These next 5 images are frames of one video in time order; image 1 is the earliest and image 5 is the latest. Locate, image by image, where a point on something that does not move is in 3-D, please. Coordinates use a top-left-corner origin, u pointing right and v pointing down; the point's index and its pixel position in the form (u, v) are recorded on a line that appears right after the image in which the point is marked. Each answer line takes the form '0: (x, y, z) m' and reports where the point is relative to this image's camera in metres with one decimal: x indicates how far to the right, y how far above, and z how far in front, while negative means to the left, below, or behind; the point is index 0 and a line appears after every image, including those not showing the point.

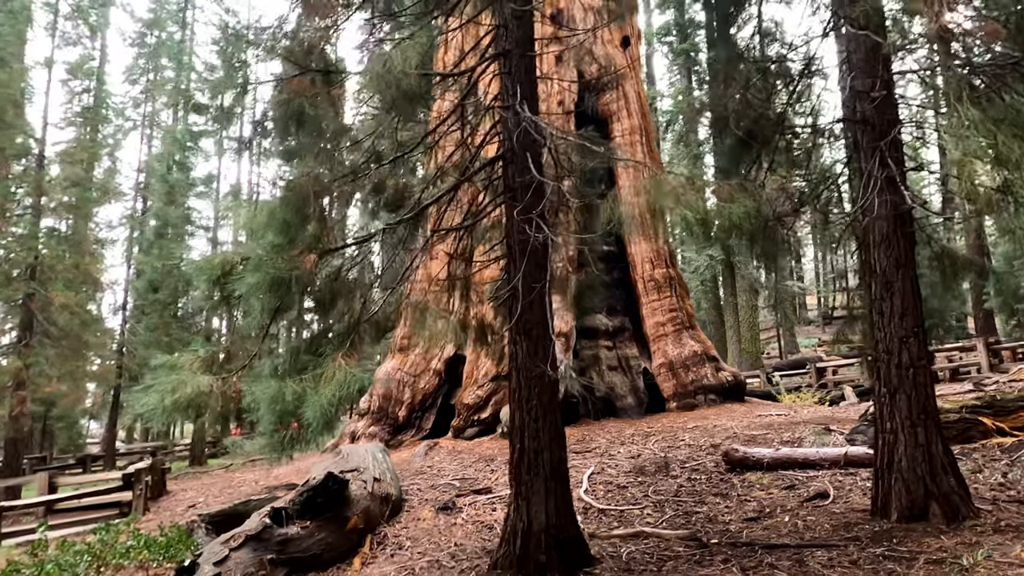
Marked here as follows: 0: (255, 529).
0: (-2.0, -1.9, +4.9) m
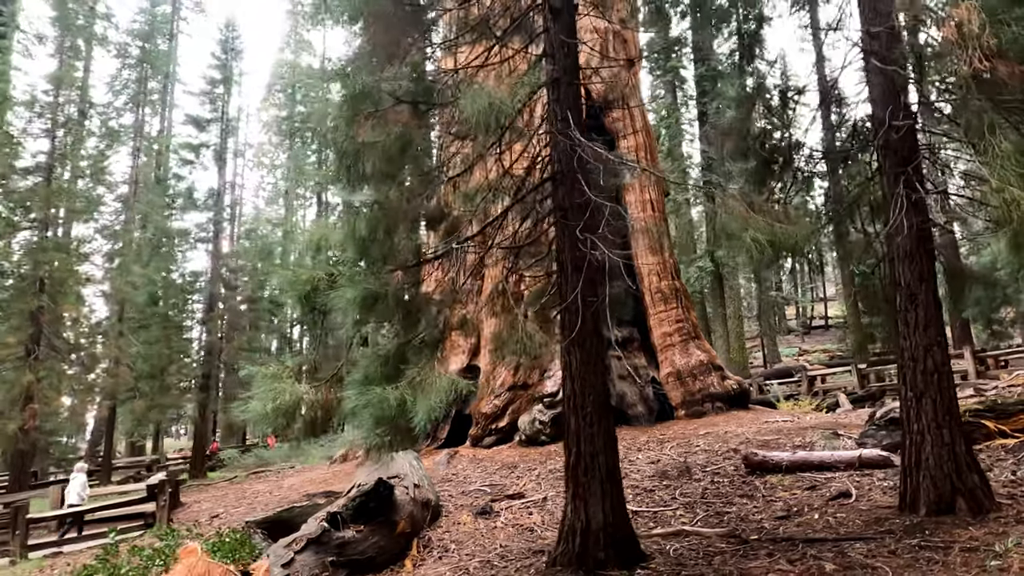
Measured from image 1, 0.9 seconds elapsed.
0: (-1.6, -2.0, +5.1) m
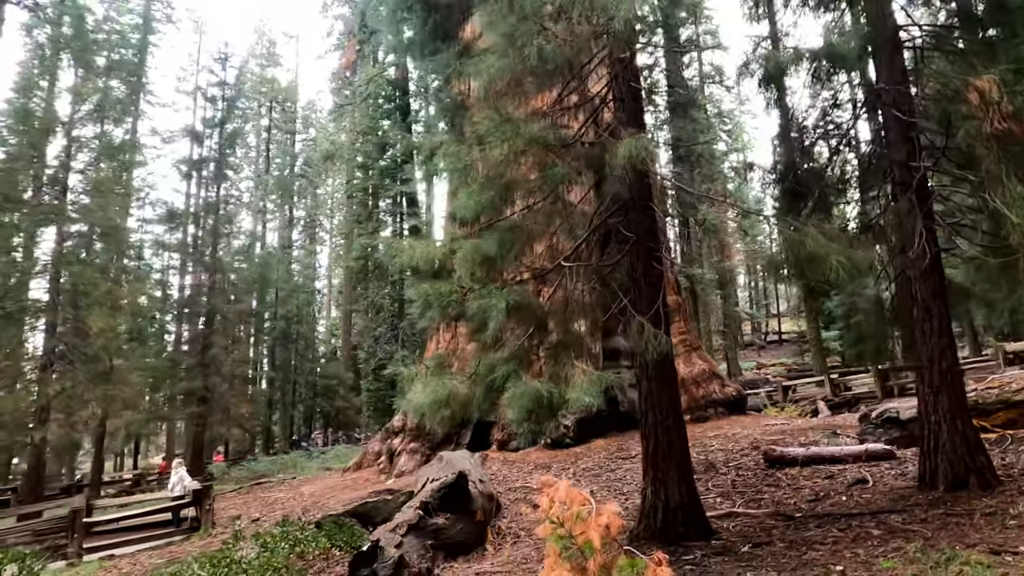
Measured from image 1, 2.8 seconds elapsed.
0: (-0.9, -2.1, +5.6) m
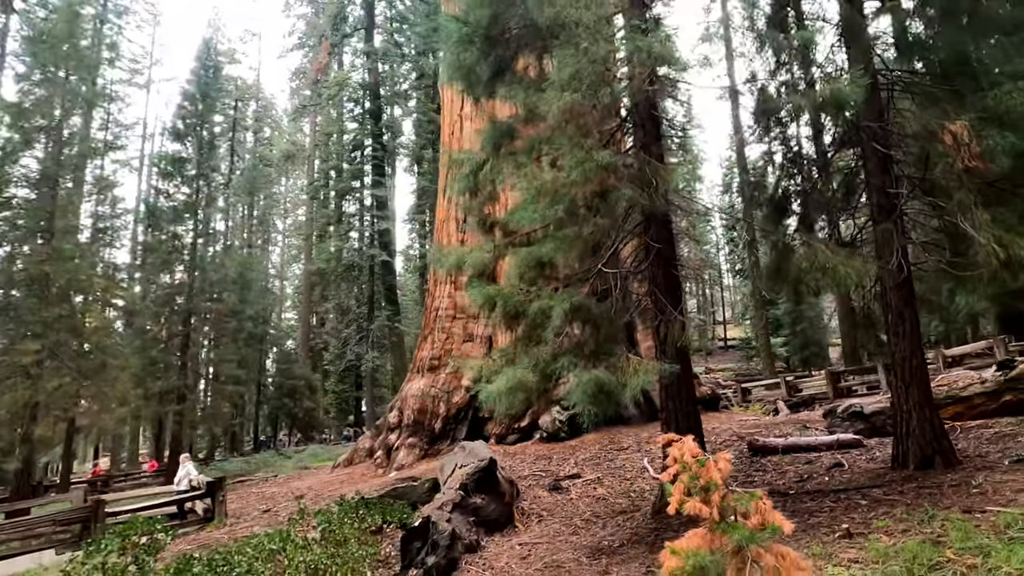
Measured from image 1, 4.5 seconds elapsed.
0: (-0.6, -2.1, +6.2) m
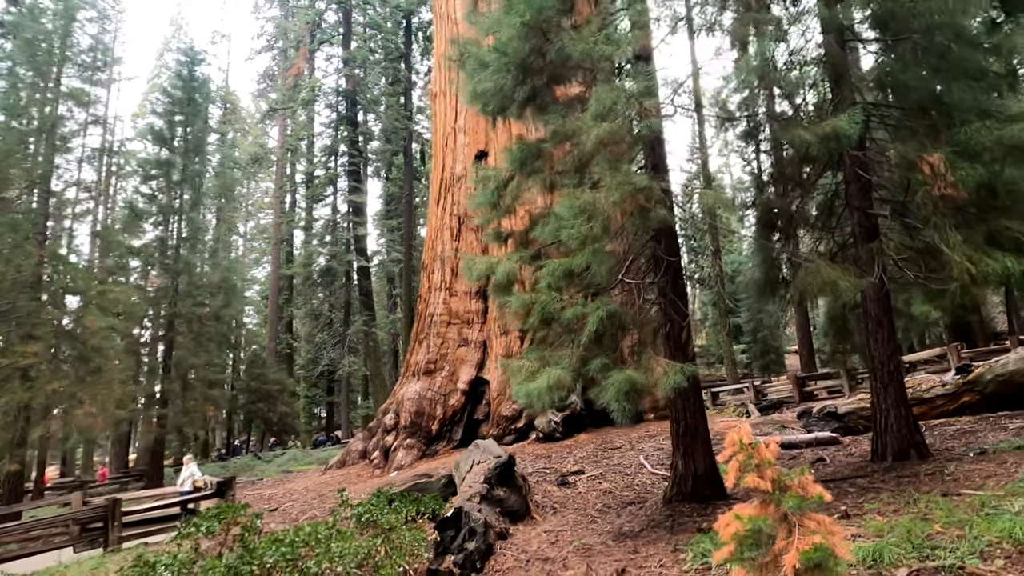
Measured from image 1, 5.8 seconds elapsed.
0: (-0.3, -2.2, +6.6) m
